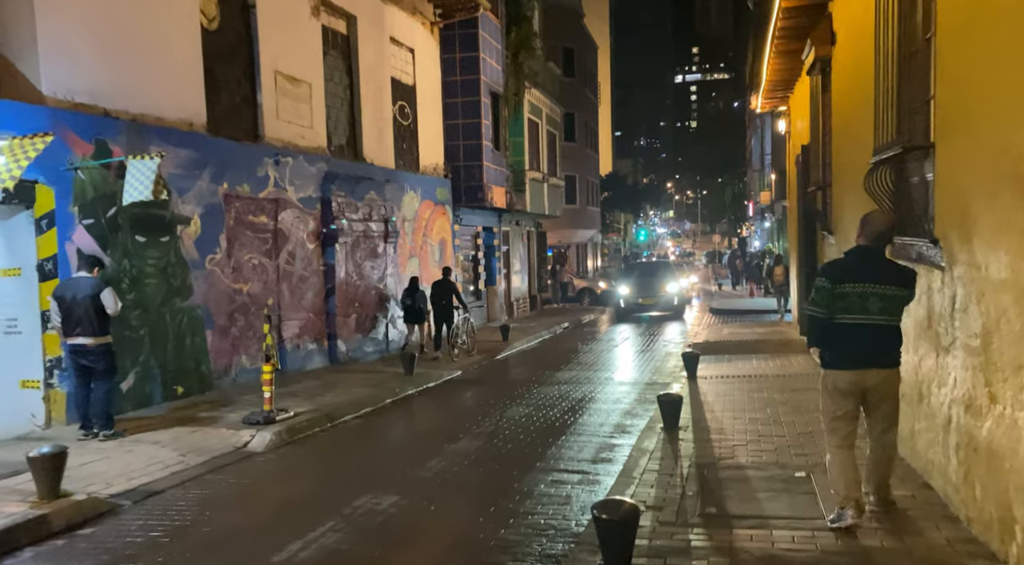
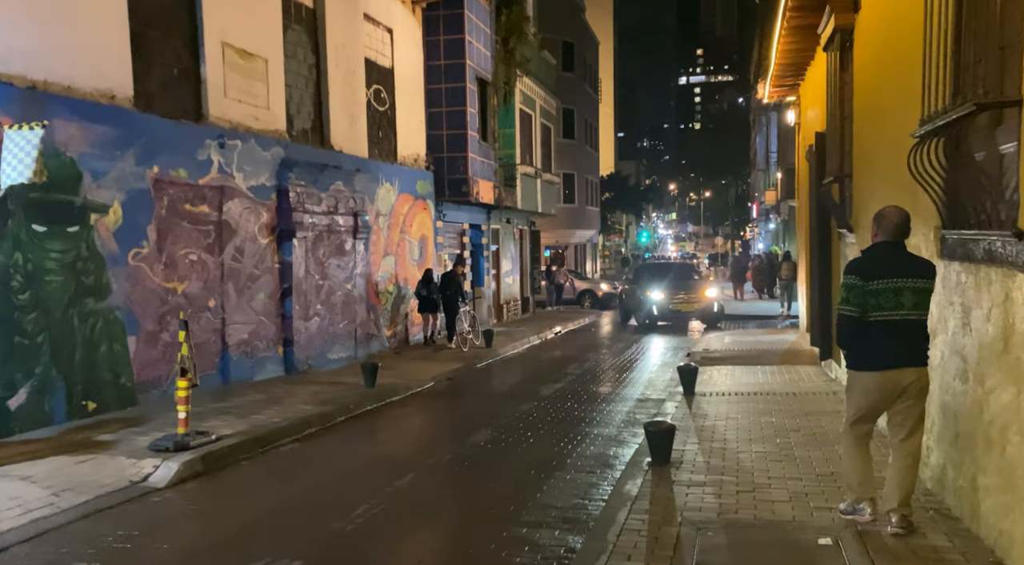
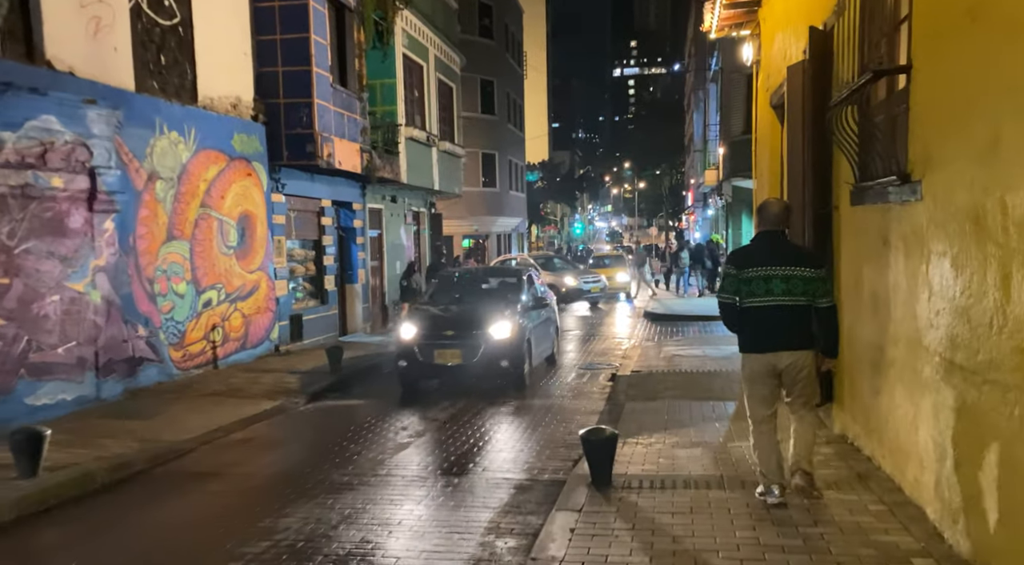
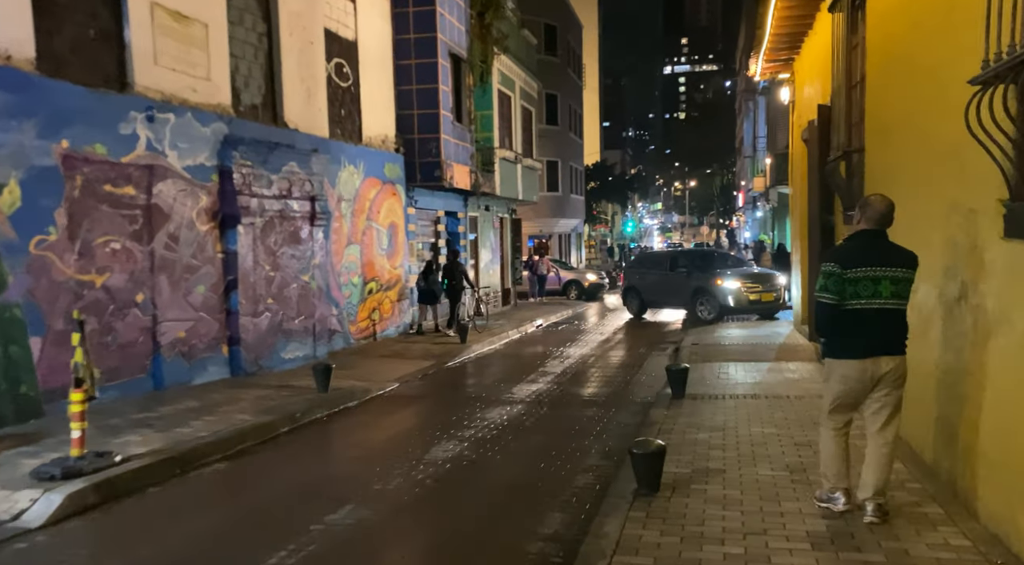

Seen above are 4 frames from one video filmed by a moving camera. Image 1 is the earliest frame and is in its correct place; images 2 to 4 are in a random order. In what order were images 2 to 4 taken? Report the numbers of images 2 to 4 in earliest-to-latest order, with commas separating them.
2, 4, 3
